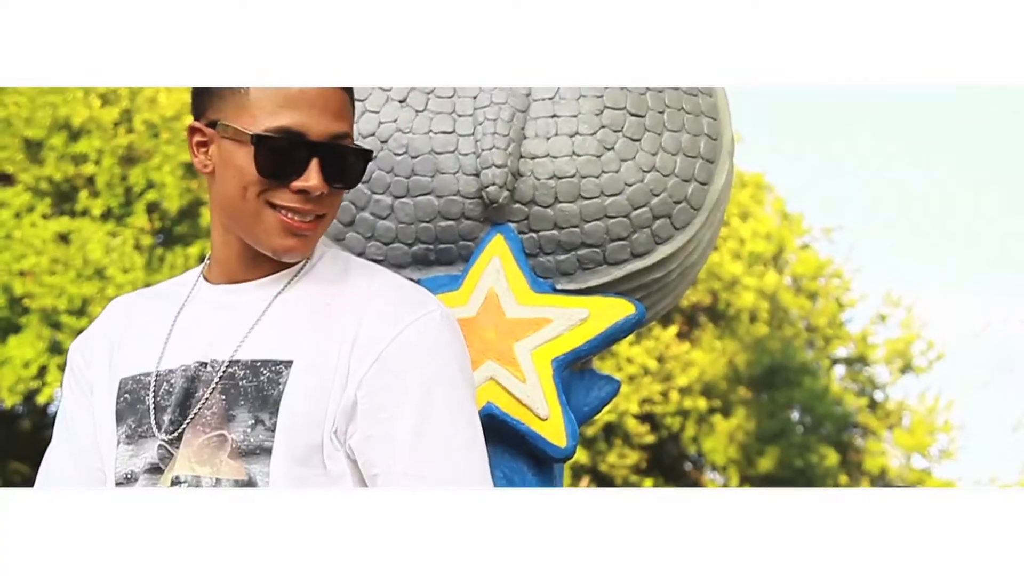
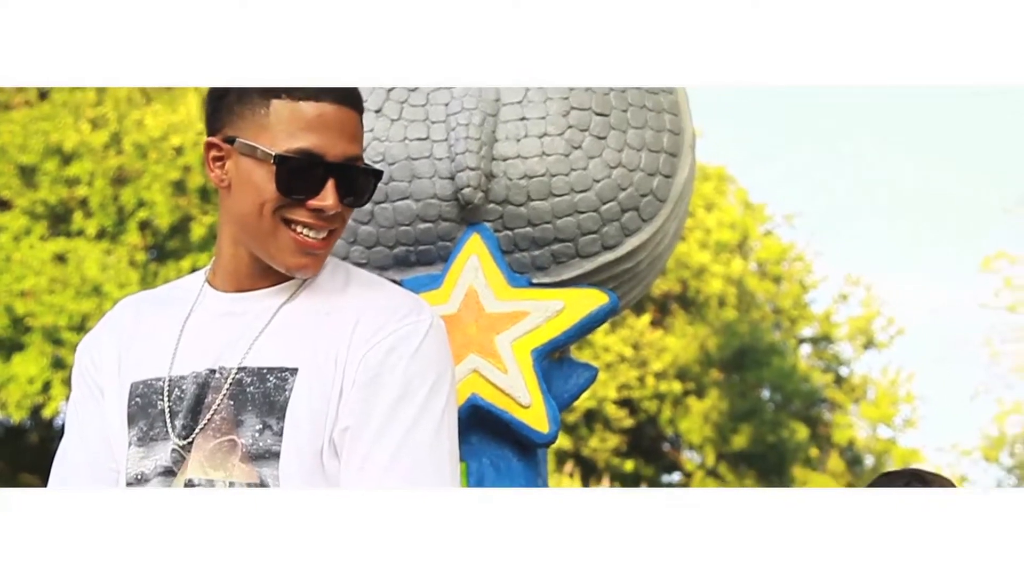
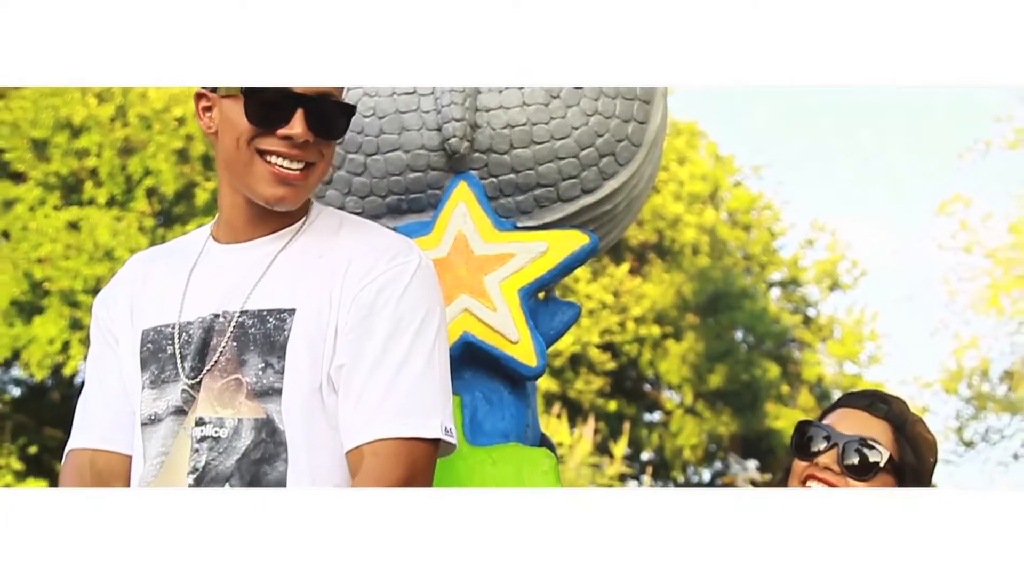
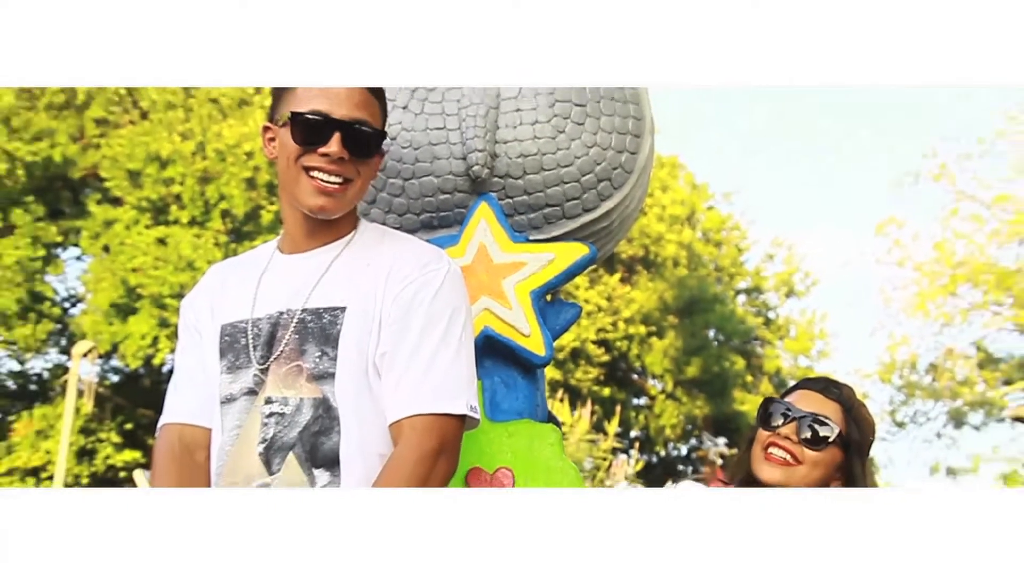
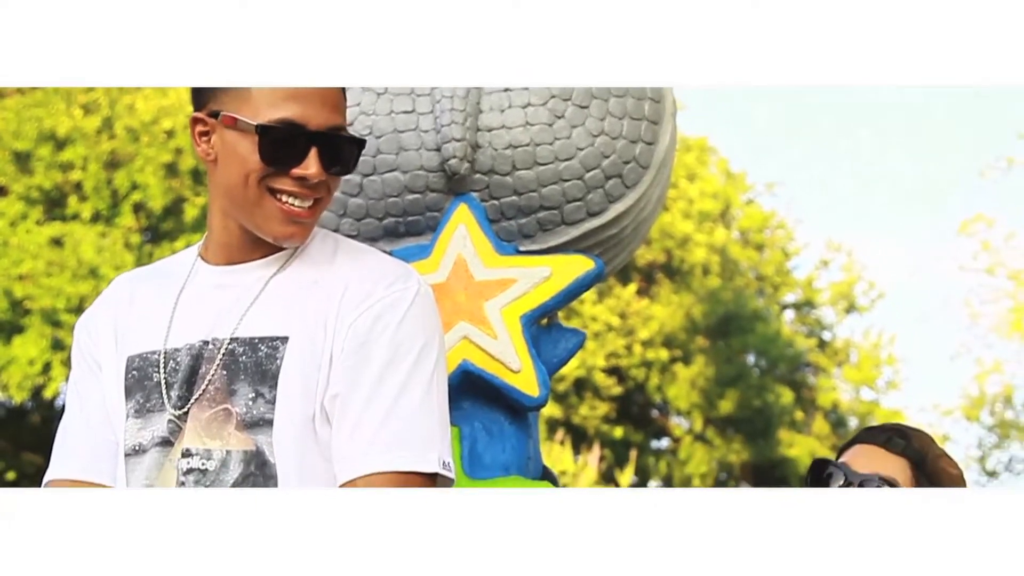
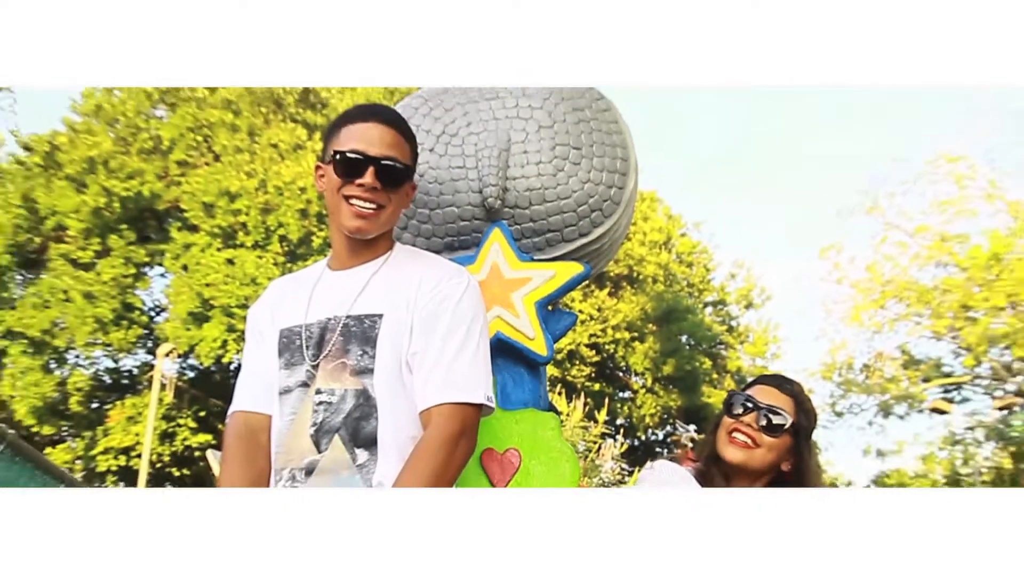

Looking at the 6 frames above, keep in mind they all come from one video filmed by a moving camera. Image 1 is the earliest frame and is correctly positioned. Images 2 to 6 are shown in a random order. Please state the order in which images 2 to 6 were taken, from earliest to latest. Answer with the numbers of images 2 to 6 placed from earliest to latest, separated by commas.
2, 5, 3, 4, 6
